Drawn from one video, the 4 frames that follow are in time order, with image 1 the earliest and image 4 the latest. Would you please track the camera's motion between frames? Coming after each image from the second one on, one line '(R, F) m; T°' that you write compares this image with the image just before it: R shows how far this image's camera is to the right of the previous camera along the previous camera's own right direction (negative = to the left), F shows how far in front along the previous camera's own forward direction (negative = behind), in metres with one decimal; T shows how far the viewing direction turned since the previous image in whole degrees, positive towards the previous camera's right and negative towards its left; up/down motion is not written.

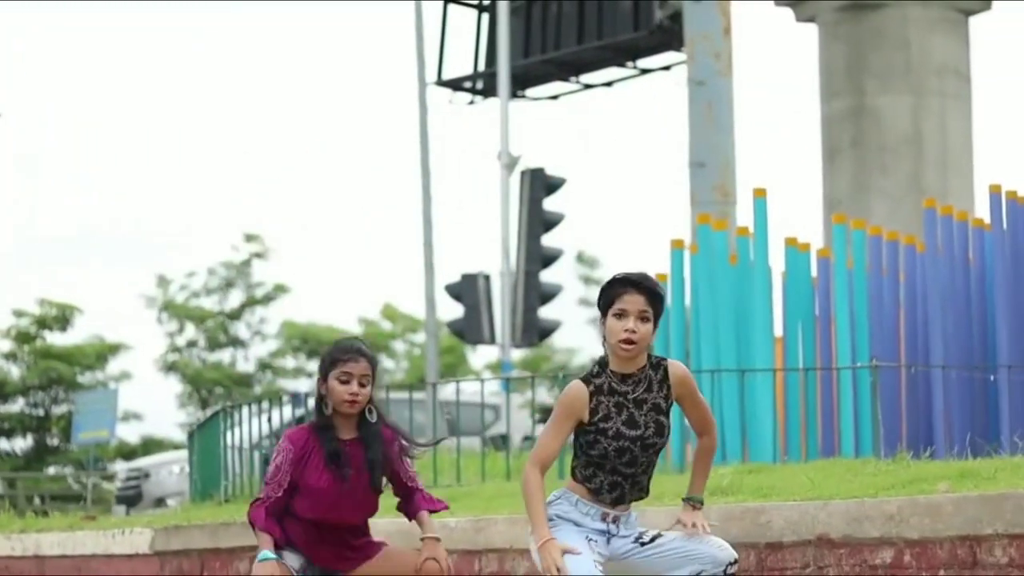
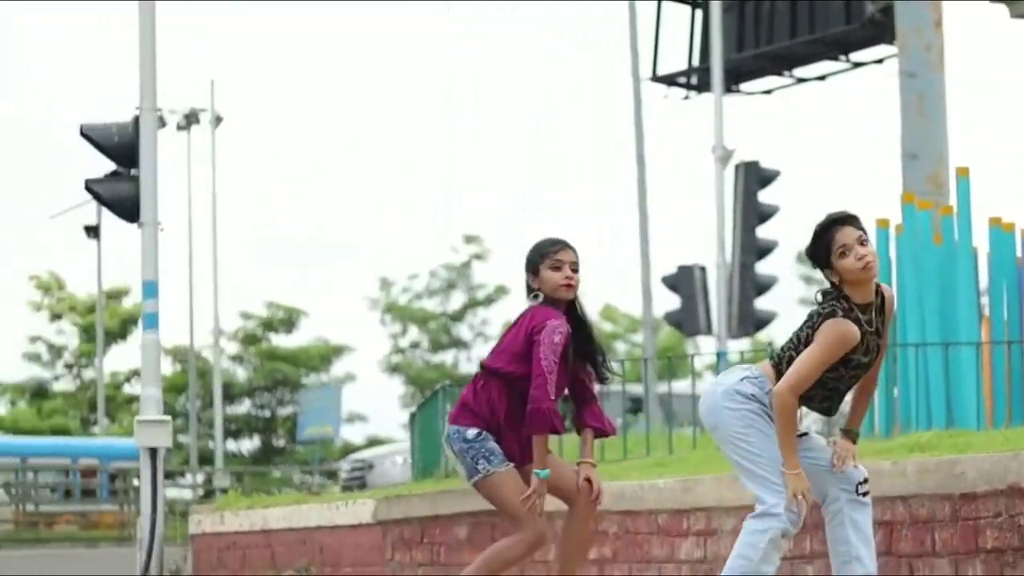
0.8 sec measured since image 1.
(0.0, -0.4) m; -4°
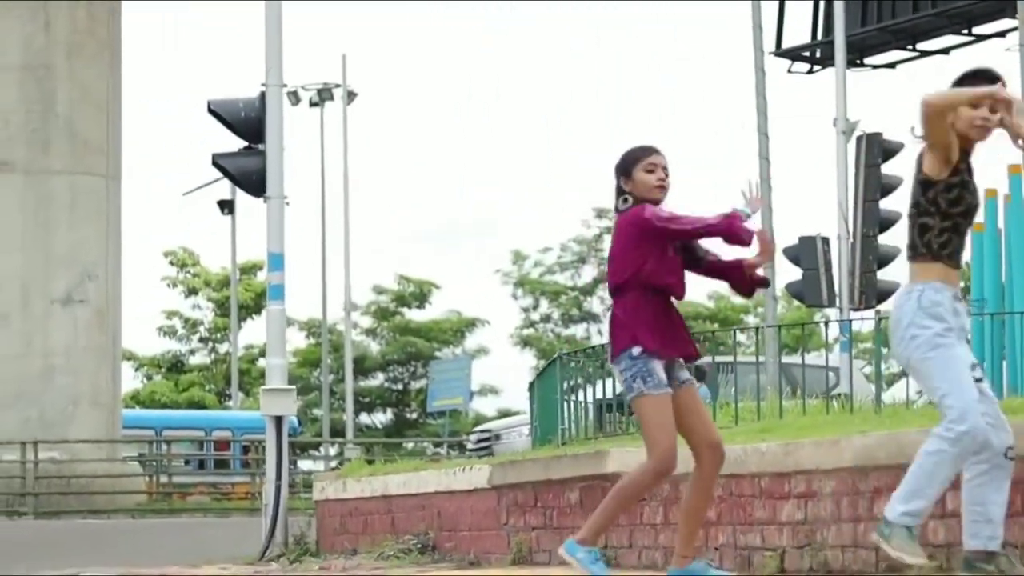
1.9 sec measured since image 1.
(+0.1, -0.3) m; -2°
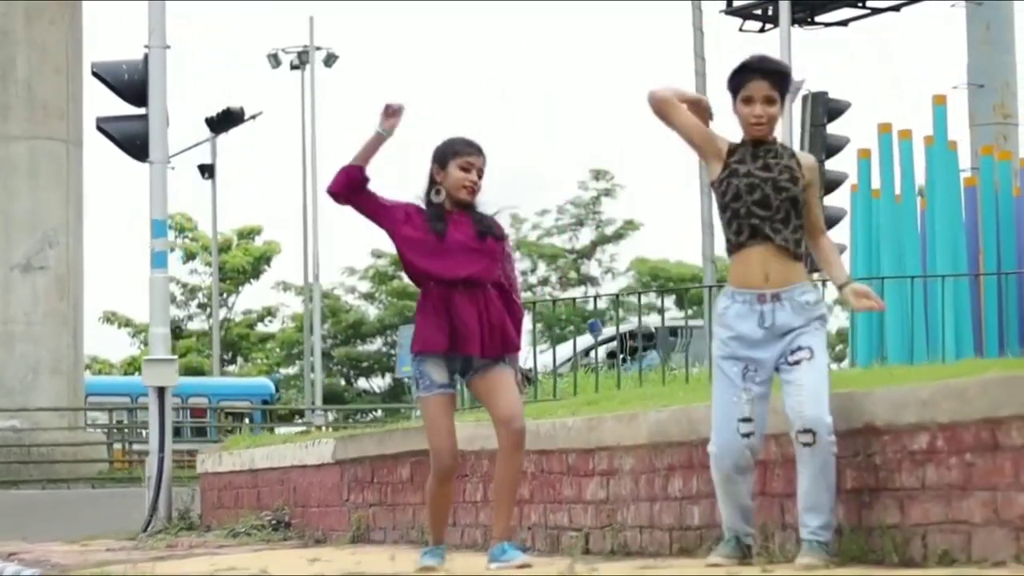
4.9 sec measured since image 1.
(+0.6, +0.4) m; -1°
